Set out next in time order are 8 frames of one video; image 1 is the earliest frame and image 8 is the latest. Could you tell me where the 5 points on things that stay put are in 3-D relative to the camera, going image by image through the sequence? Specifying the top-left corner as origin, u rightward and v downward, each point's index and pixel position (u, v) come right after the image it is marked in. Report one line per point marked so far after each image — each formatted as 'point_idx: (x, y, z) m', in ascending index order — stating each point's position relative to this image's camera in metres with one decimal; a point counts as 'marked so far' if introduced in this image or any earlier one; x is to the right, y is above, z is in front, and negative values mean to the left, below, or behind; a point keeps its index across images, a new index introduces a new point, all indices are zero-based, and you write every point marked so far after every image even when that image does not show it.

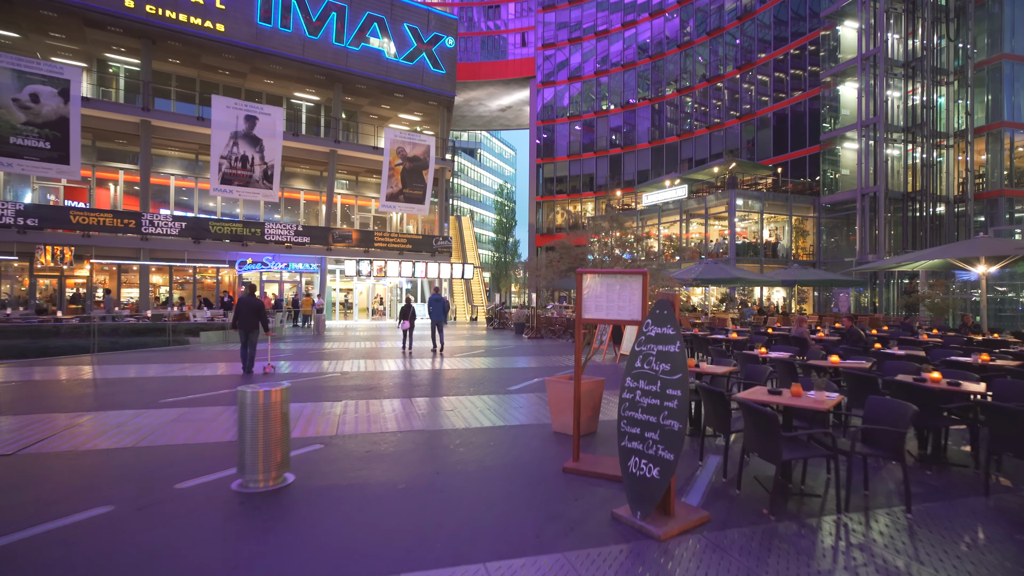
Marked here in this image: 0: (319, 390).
0: (-3.2, -1.7, +9.0) m
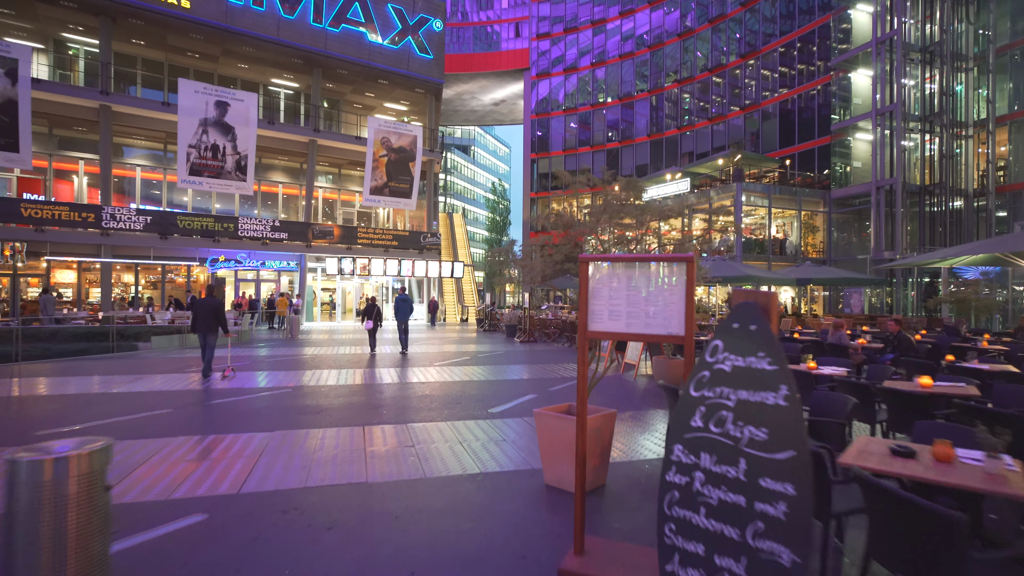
0: (-3.4, -1.7, +7.4) m
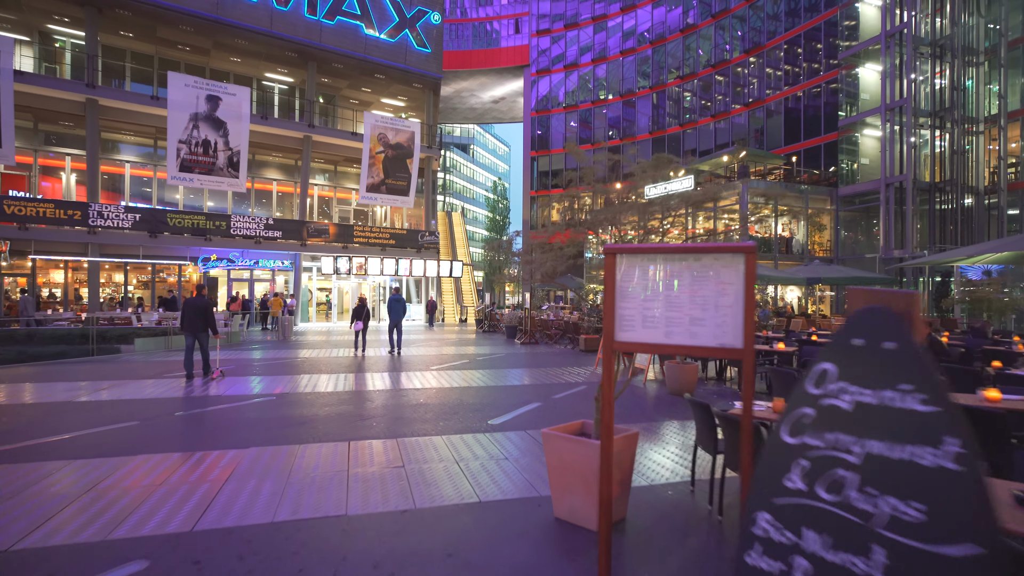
0: (-3.4, -1.7, +6.7) m
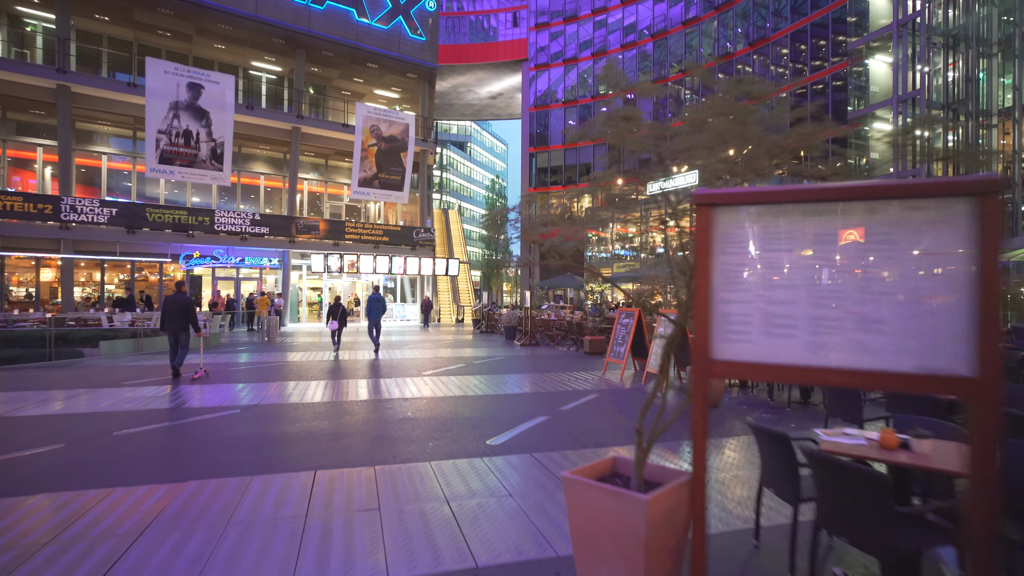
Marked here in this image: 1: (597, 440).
0: (-3.4, -1.7, +5.7) m
1: (+0.9, -1.6, +5.3) m
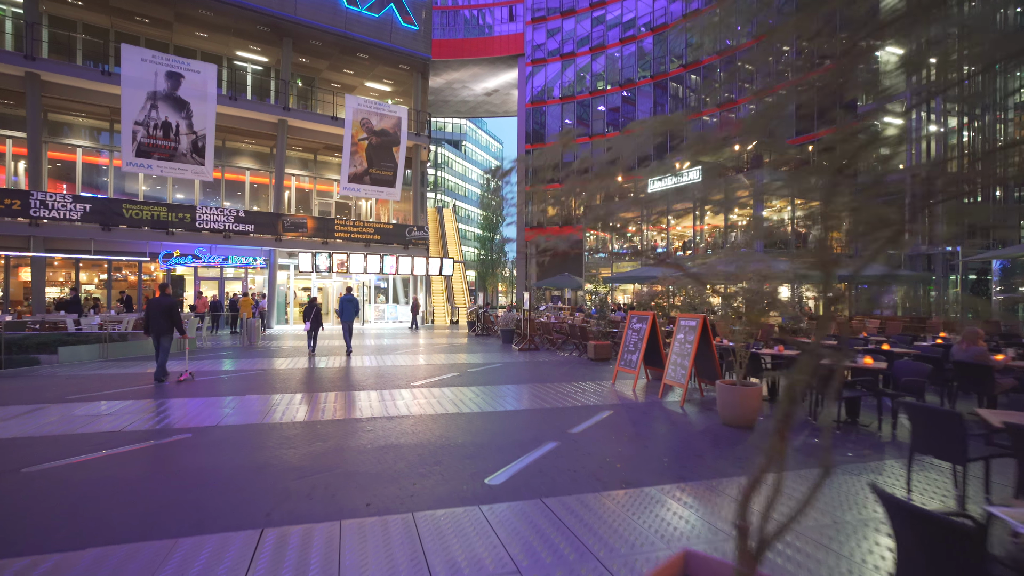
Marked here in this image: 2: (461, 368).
0: (-3.3, -1.7, +4.7) m
1: (+0.9, -1.6, +4.4) m
2: (-1.1, -1.8, +11.5) m
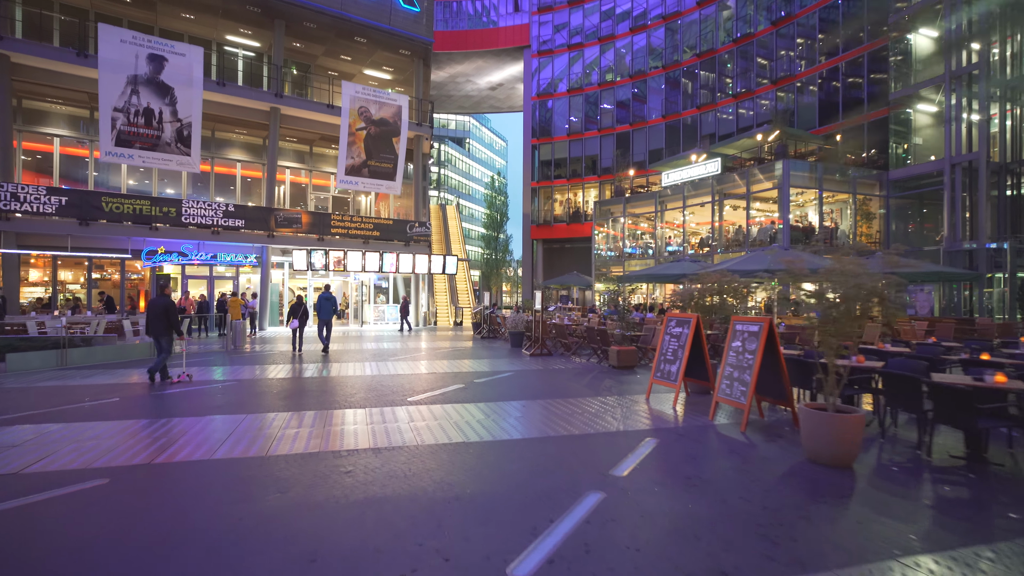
0: (-3.2, -1.6, +3.4) m
1: (+1.1, -1.5, +3.0) m
2: (-0.9, -1.7, +10.1) m
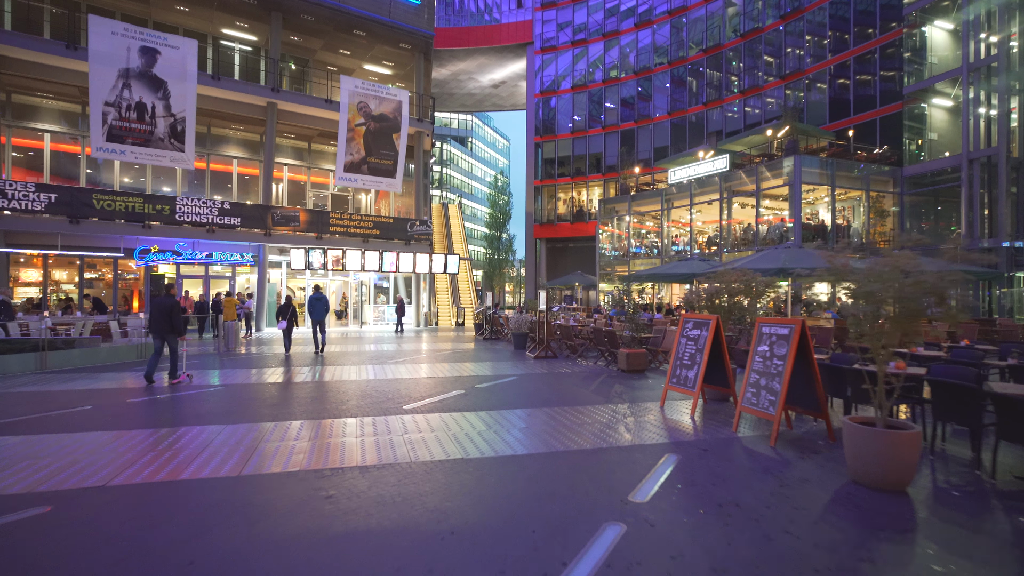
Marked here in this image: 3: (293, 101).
0: (-3.1, -1.6, +2.8) m
1: (+1.1, -1.5, +2.4) m
2: (-0.8, -1.7, +9.6) m
3: (-8.3, +7.0, +19.8) m
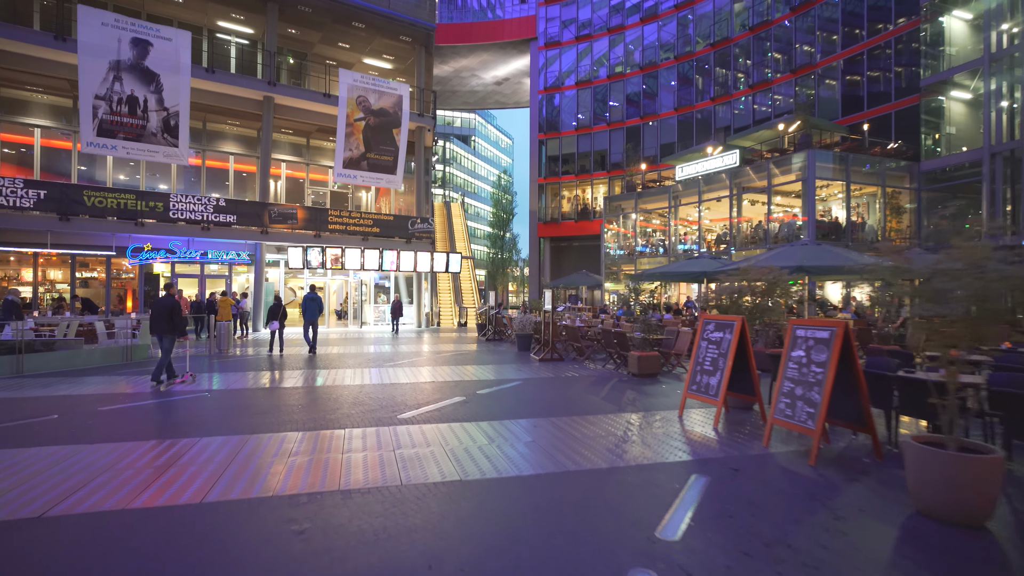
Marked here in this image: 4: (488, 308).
0: (-3.1, -1.6, +2.2) m
1: (+1.2, -1.5, +1.8) m
2: (-0.7, -1.7, +9.0) m
3: (-8.1, +7.0, +19.2) m
4: (-0.9, -0.8, +19.7) m
